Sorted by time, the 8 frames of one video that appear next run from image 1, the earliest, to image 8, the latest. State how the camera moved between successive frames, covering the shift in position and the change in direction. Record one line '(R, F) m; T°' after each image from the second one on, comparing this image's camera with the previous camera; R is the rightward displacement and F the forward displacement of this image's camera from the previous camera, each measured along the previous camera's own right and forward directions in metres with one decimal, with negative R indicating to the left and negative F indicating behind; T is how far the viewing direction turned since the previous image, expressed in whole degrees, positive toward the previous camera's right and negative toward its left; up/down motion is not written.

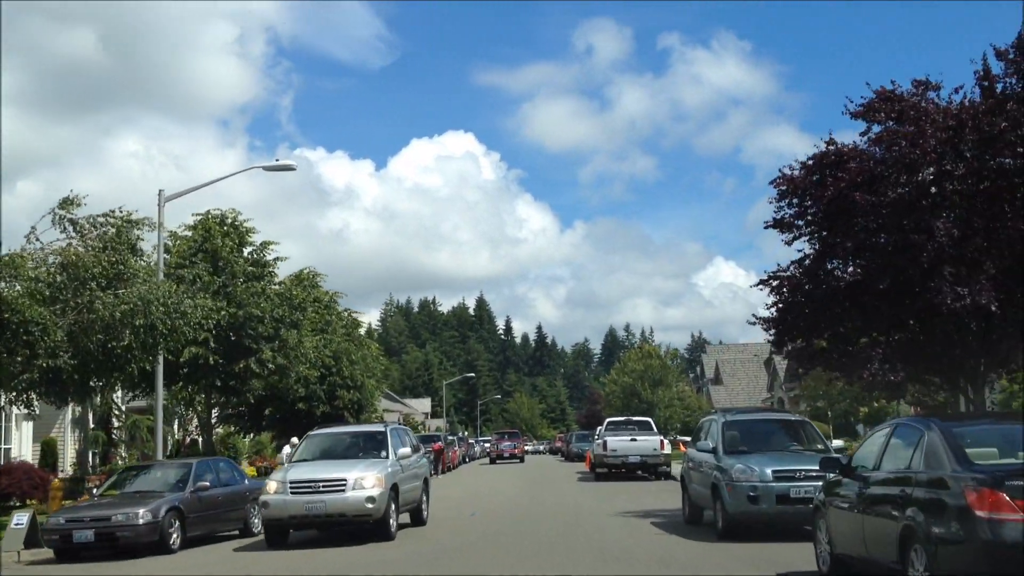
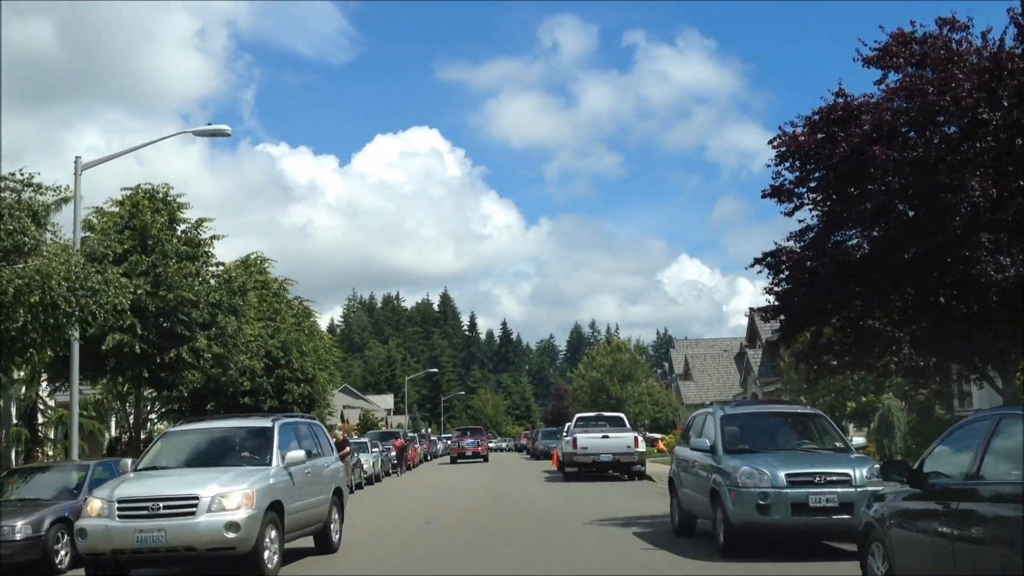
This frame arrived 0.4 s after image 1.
(+0.1, +2.3) m; +2°
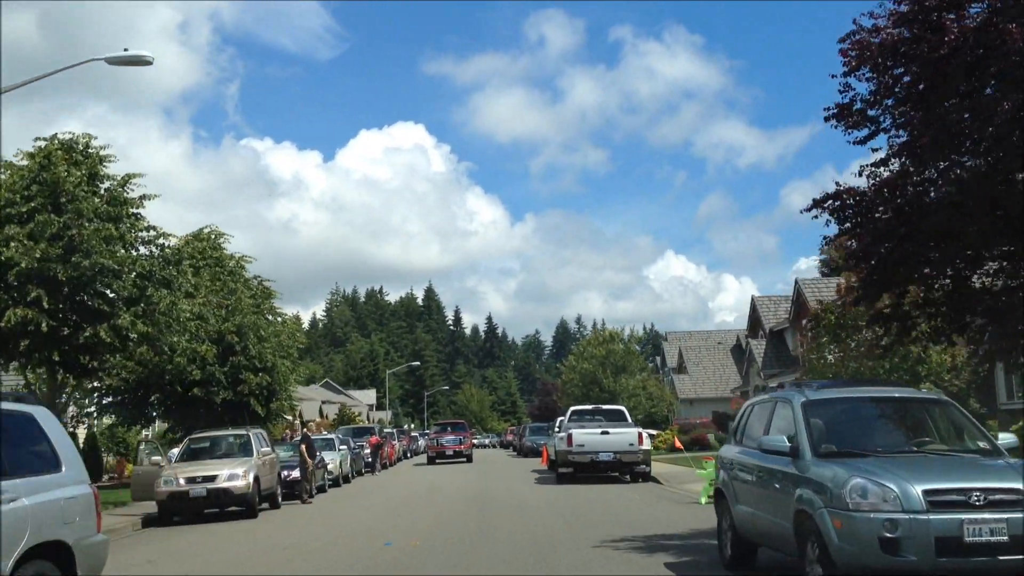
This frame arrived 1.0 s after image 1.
(0.0, +3.6) m; +1°
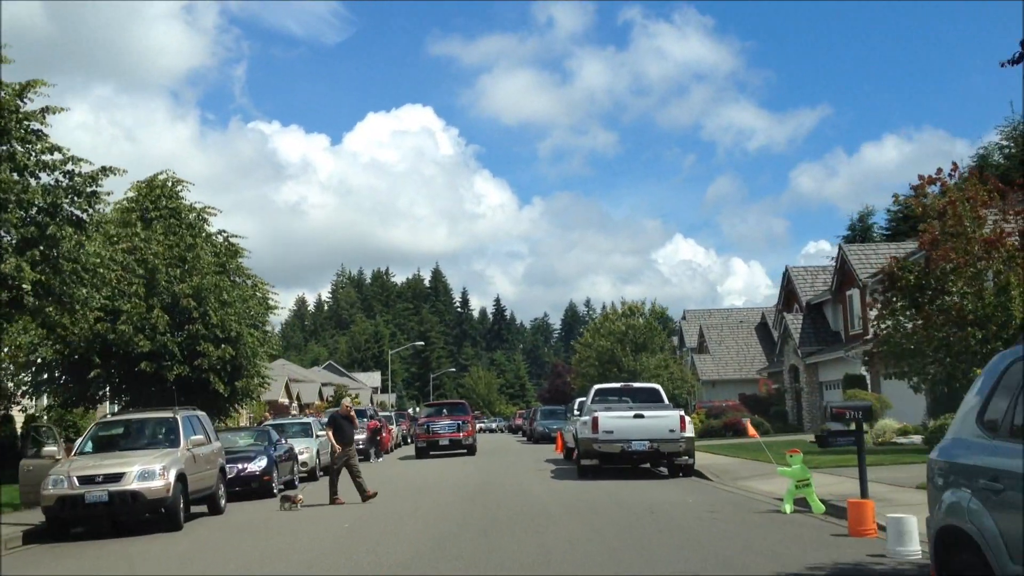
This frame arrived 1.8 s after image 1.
(-0.1, +4.7) m; 0°
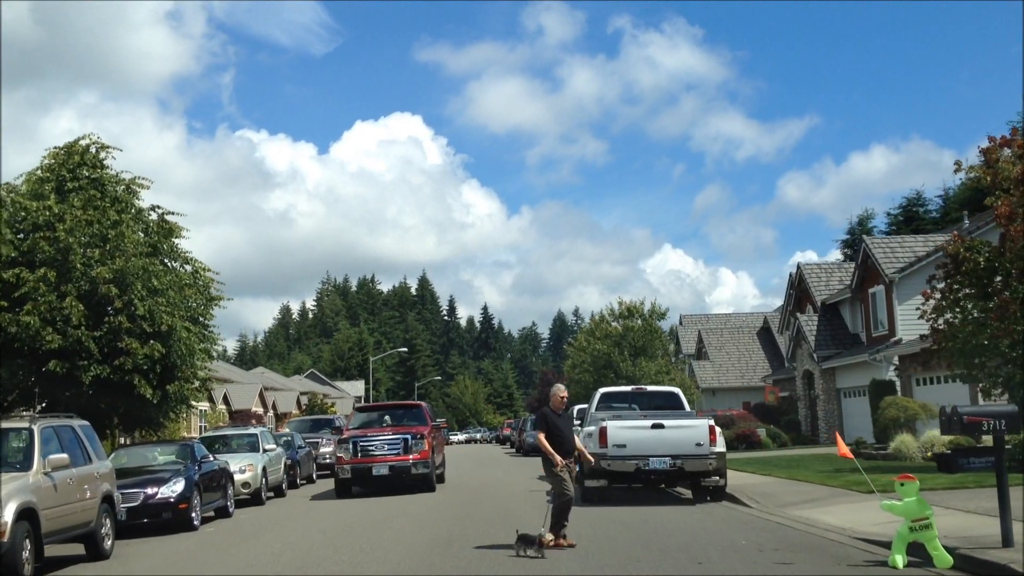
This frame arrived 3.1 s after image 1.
(0.0, +3.9) m; +1°
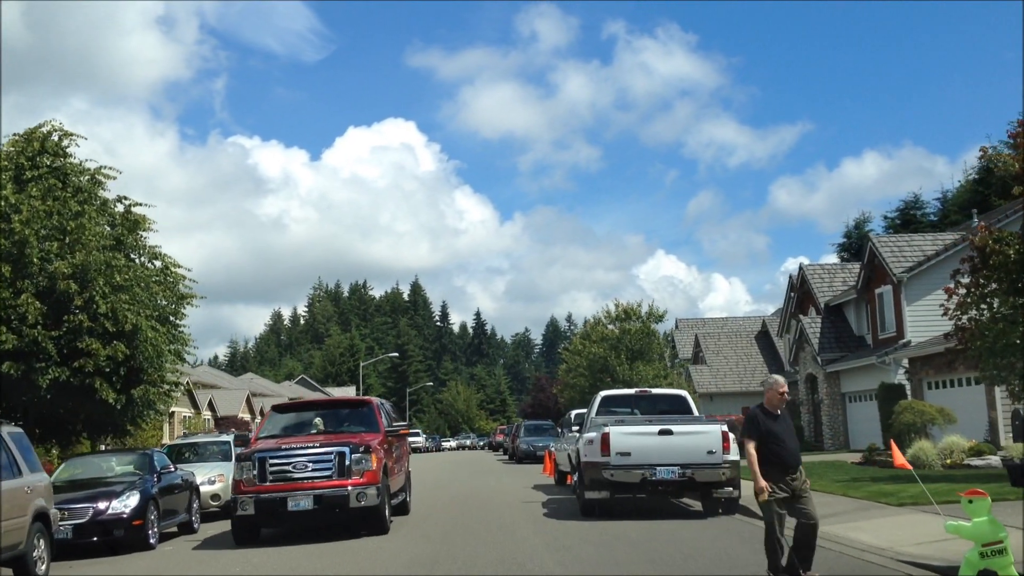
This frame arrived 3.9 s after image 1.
(0.0, +1.4) m; 0°
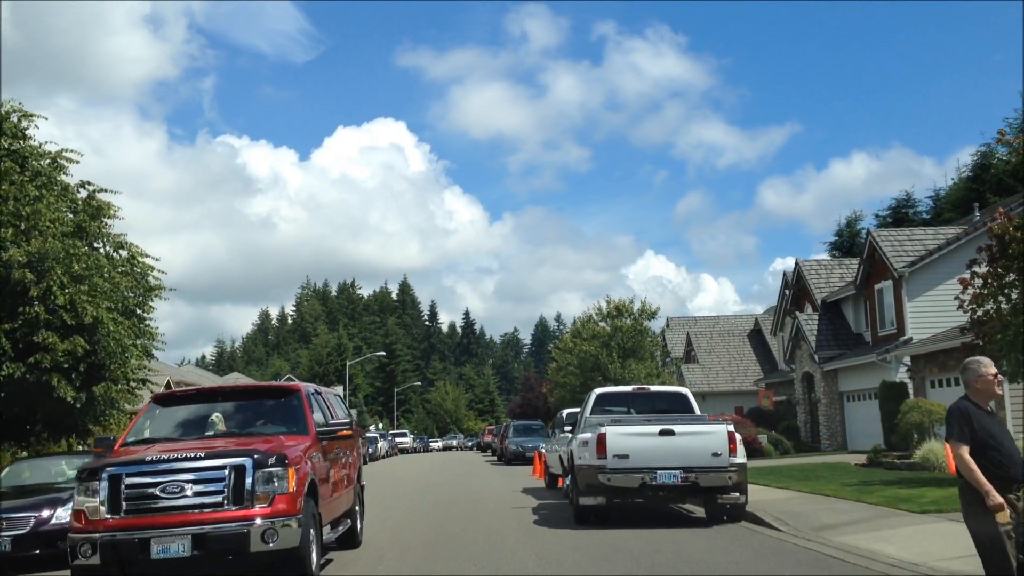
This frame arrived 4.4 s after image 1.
(0.0, +1.1) m; +1°
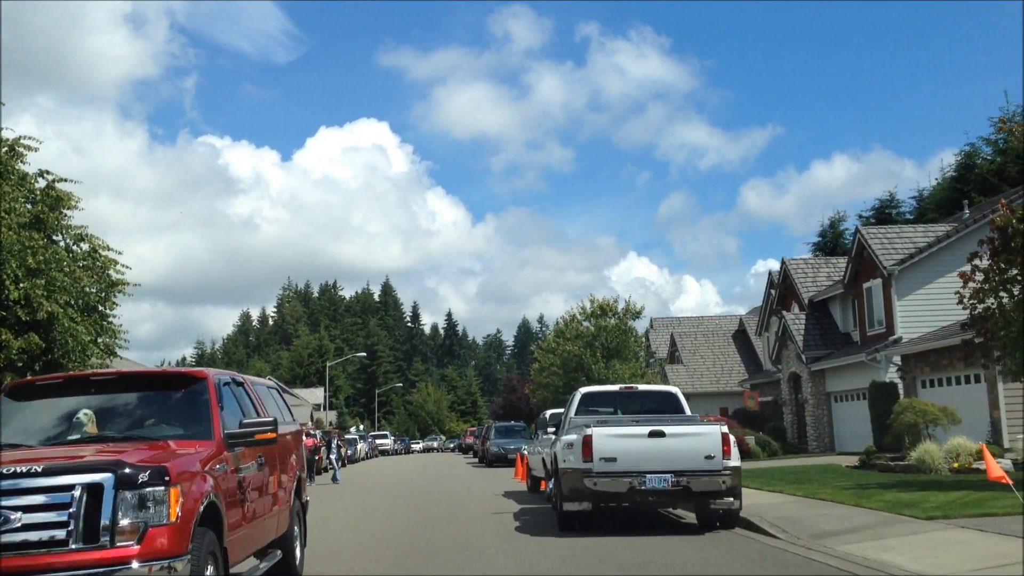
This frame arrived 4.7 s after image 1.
(0.0, +0.8) m; +1°
